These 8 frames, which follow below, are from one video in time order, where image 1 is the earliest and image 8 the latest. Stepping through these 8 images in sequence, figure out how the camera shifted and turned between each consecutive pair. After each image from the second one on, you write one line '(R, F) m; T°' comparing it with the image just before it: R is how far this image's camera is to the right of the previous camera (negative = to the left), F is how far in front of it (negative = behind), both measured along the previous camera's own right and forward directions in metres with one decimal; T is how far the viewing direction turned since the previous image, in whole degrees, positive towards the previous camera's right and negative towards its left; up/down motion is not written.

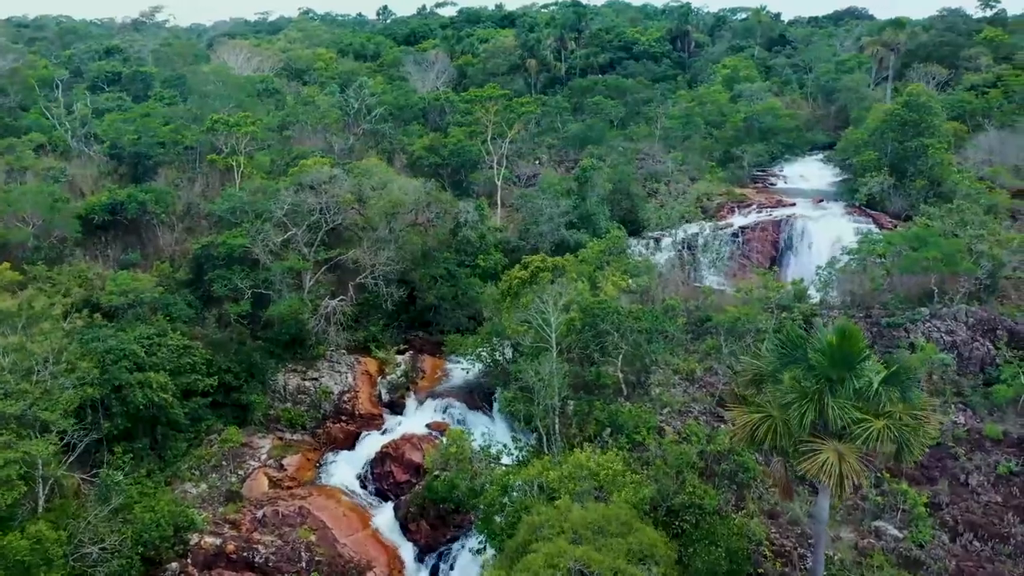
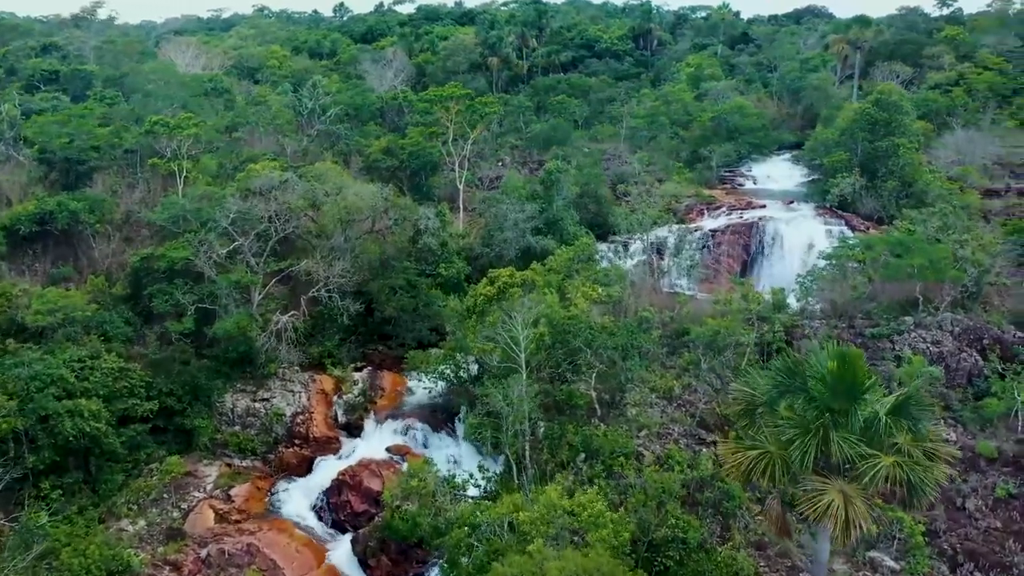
(0.0, +1.5) m; +3°
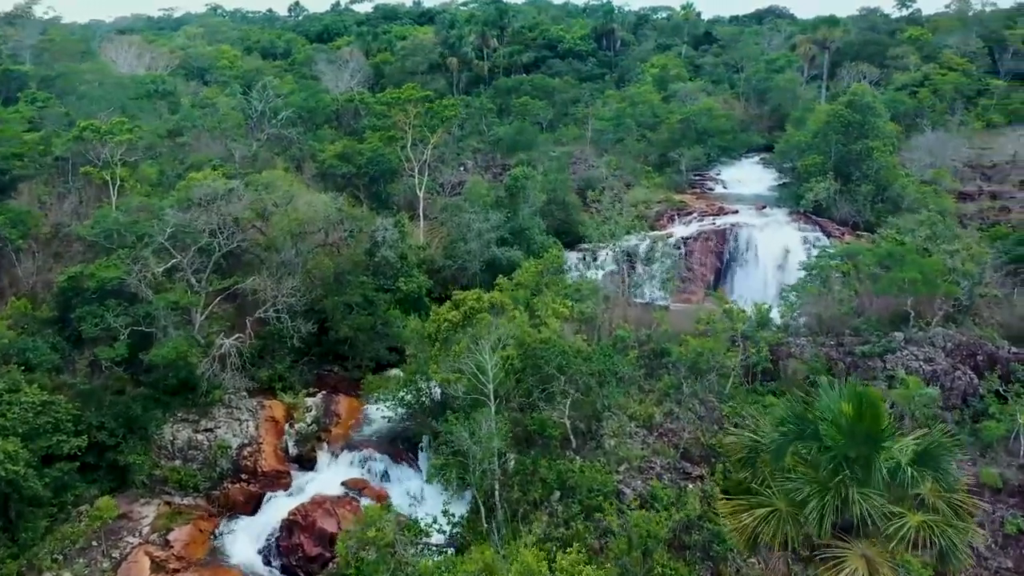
(0.0, +1.7) m; +3°
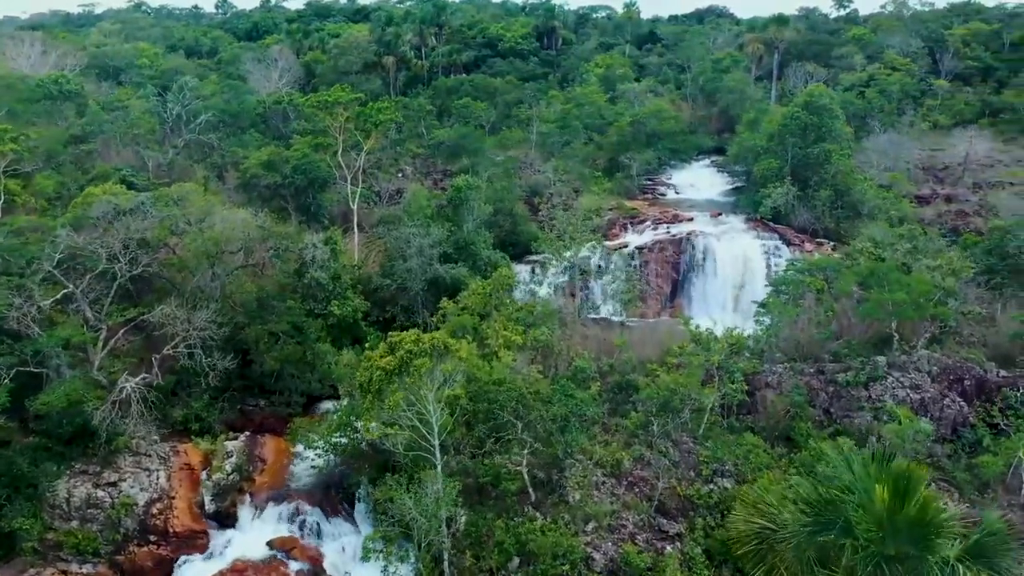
(0.0, +2.3) m; +4°
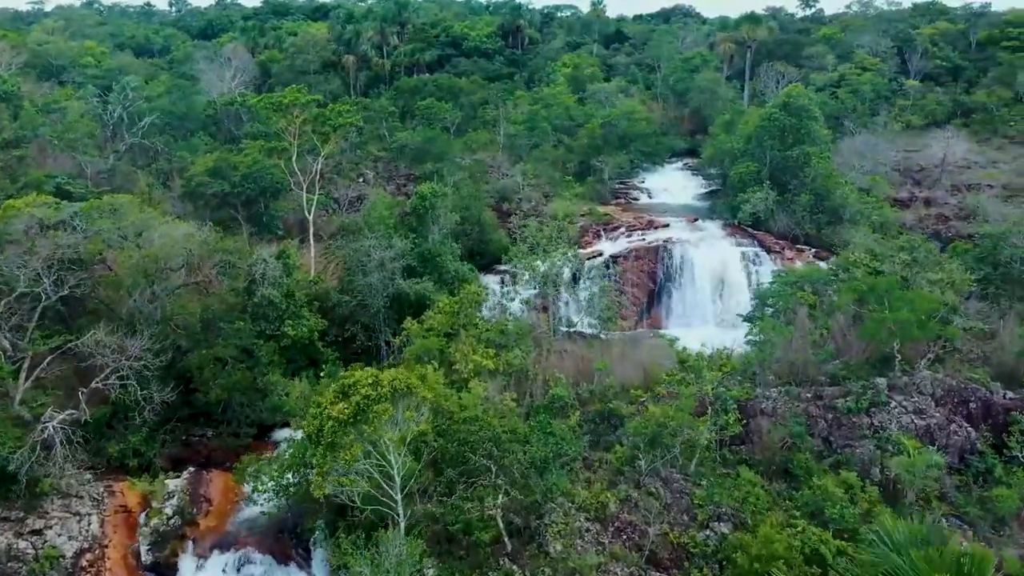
(-0.1, +1.7) m; +3°
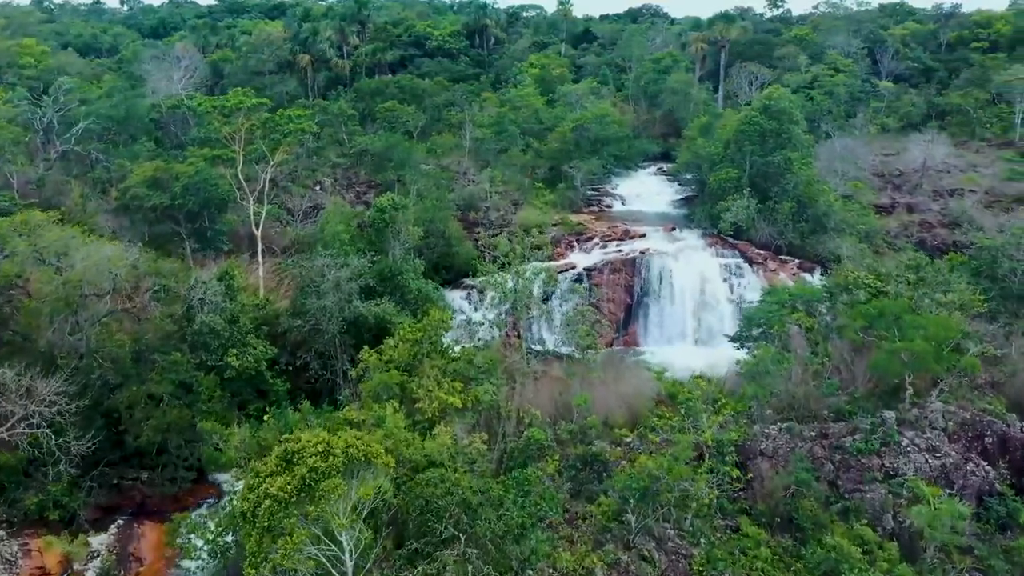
(0.0, +1.9) m; +3°
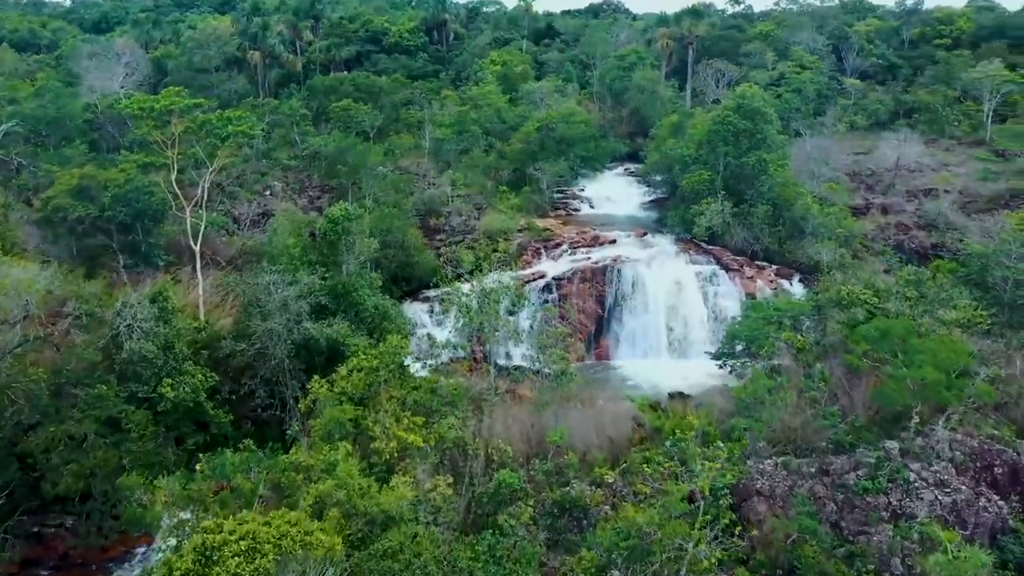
(0.0, +1.7) m; +3°
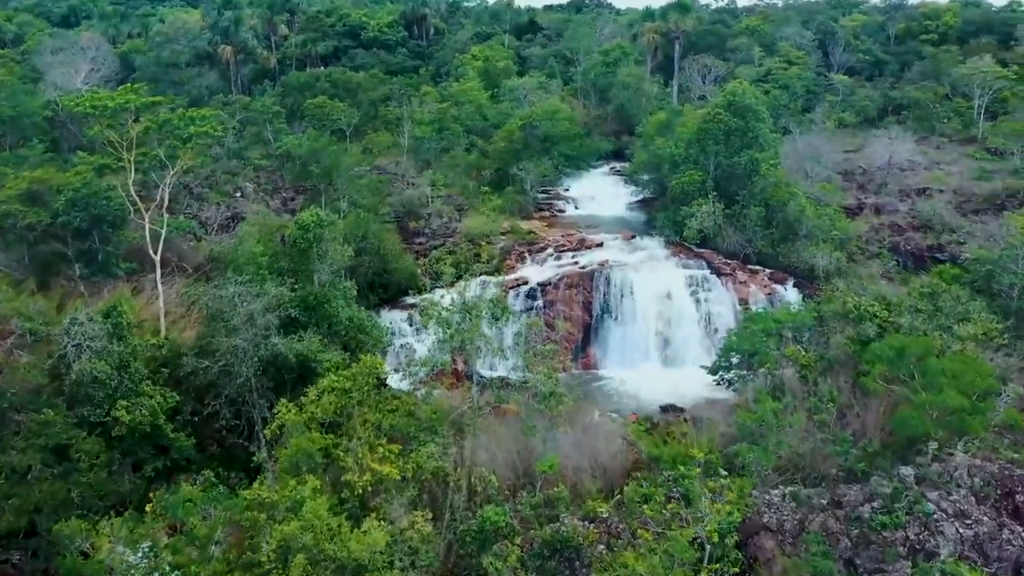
(0.0, +1.2) m; +1°
